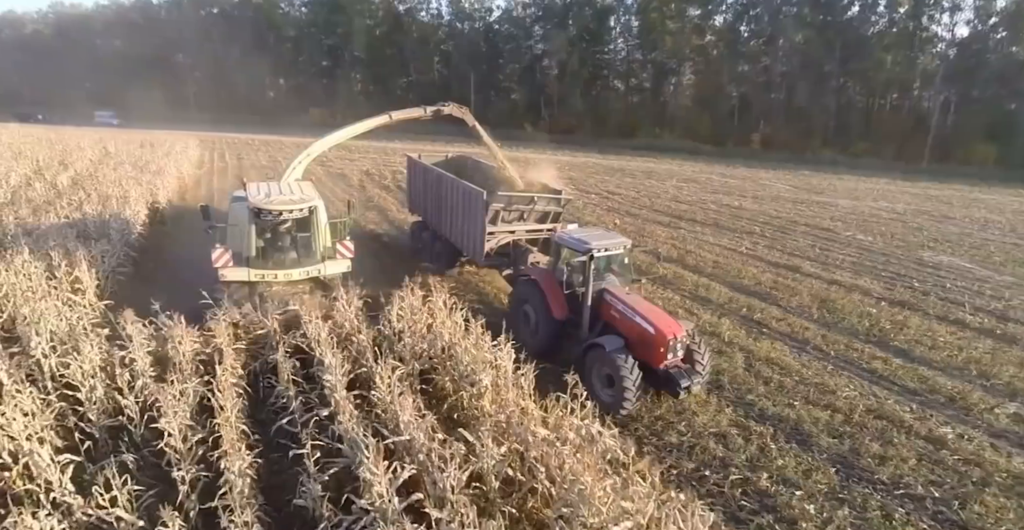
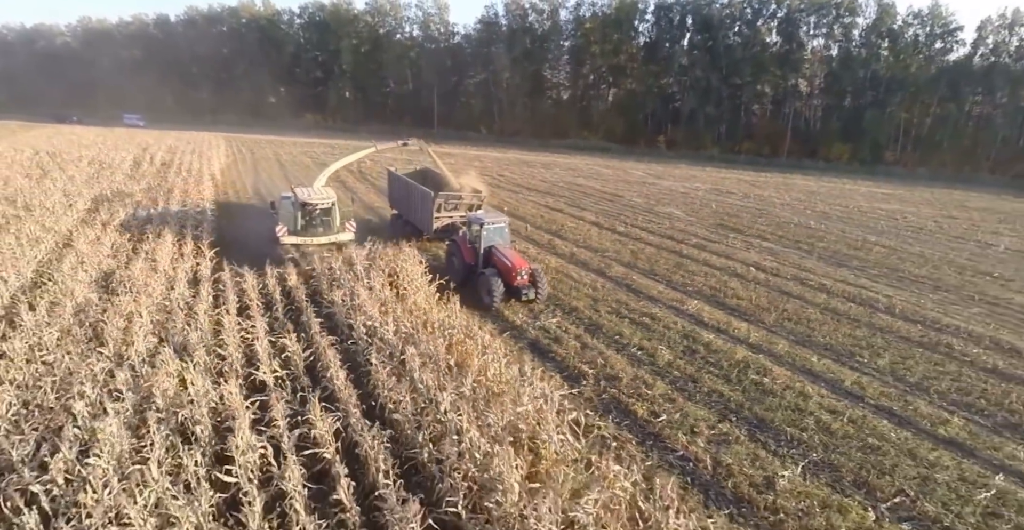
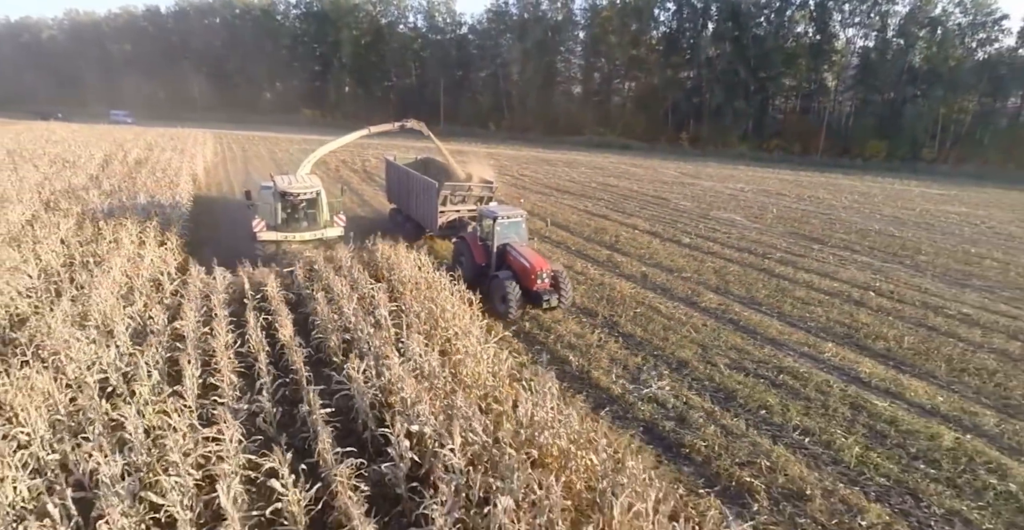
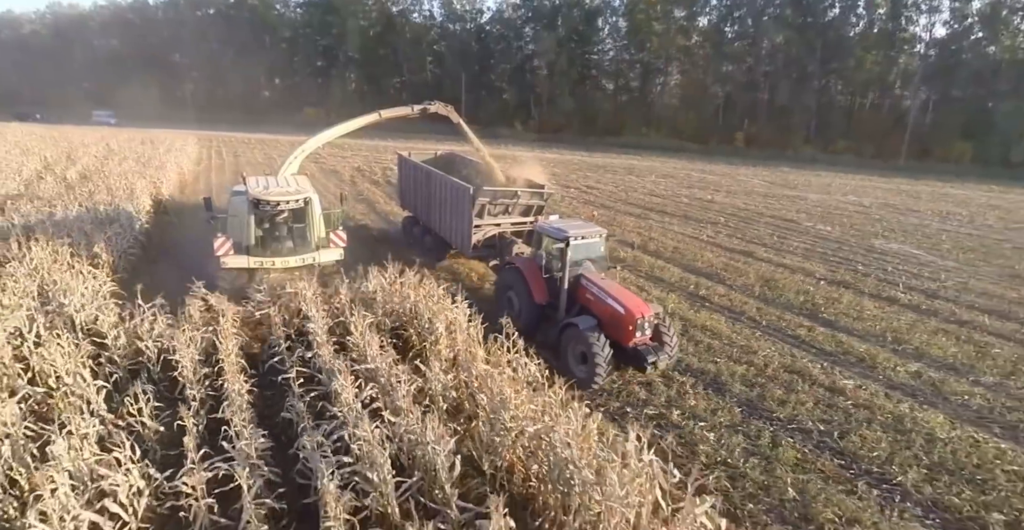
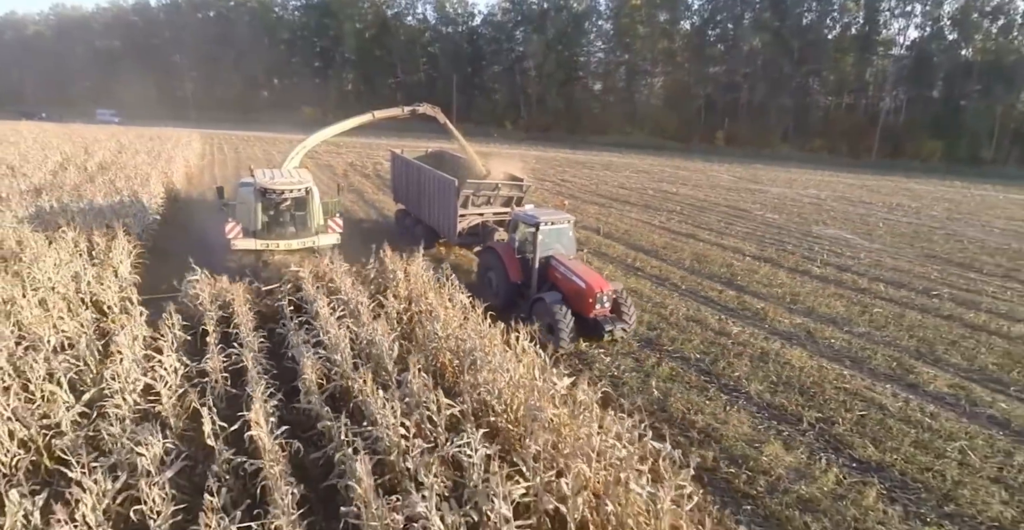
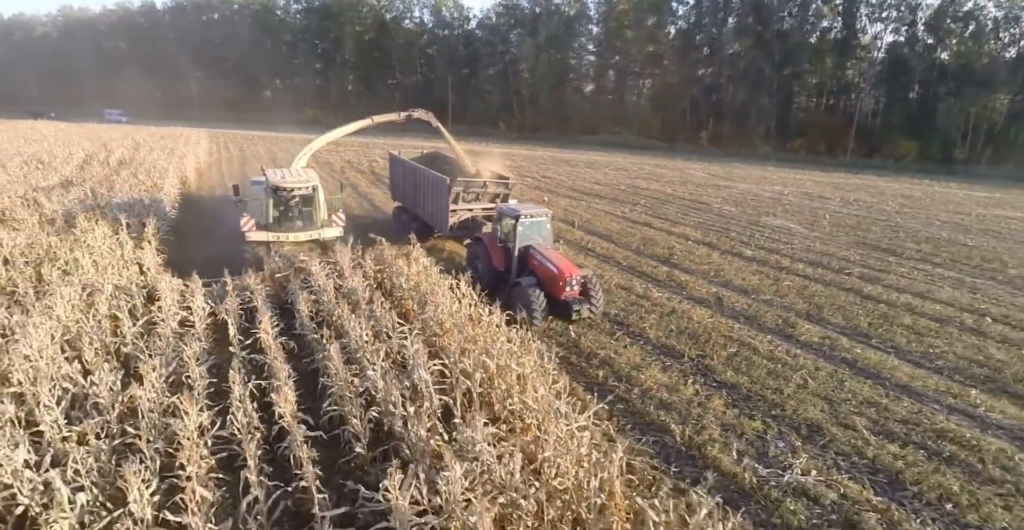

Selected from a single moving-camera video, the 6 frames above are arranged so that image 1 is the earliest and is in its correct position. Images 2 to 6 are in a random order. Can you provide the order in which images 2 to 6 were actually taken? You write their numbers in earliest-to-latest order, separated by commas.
4, 5, 6, 3, 2
